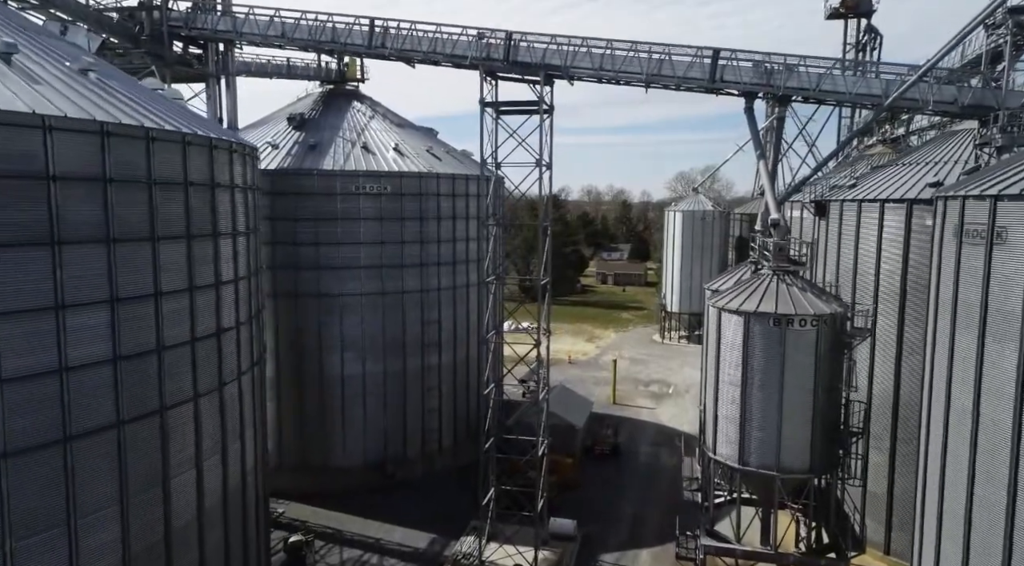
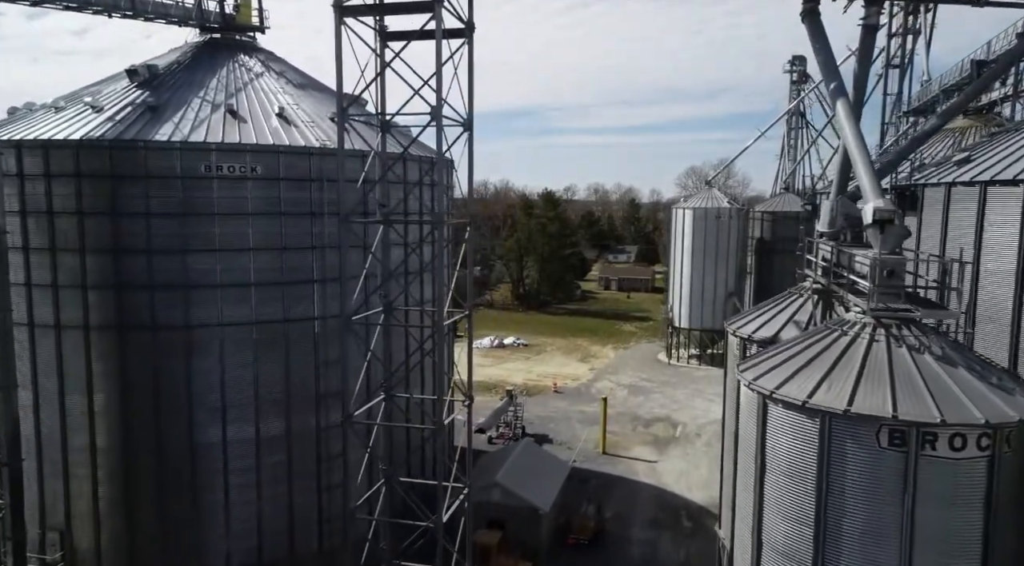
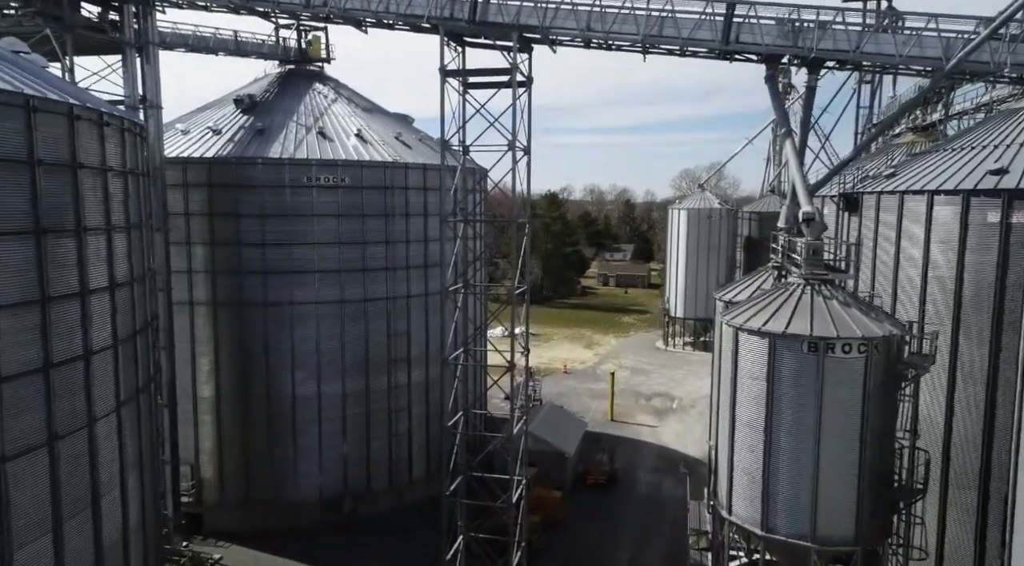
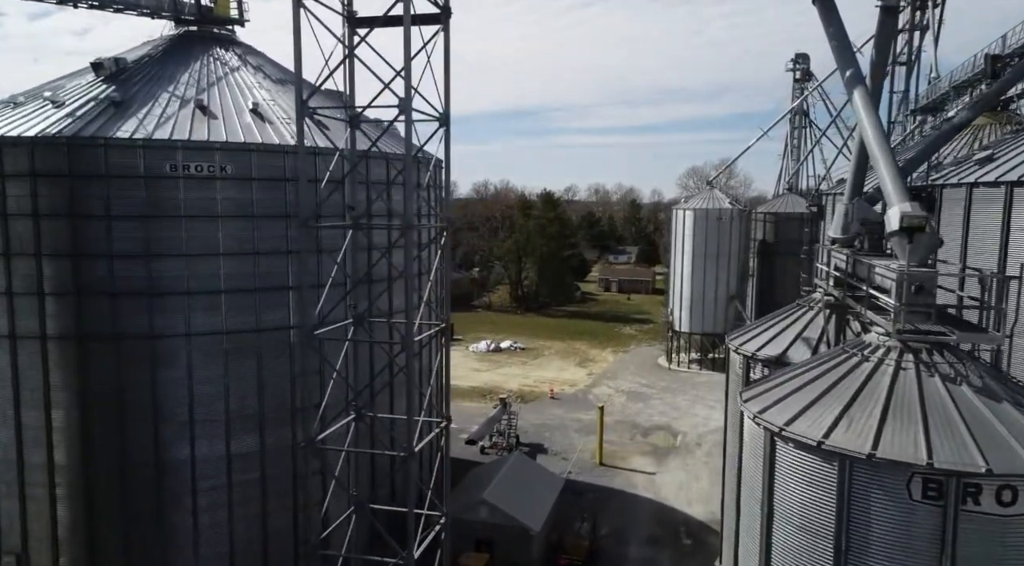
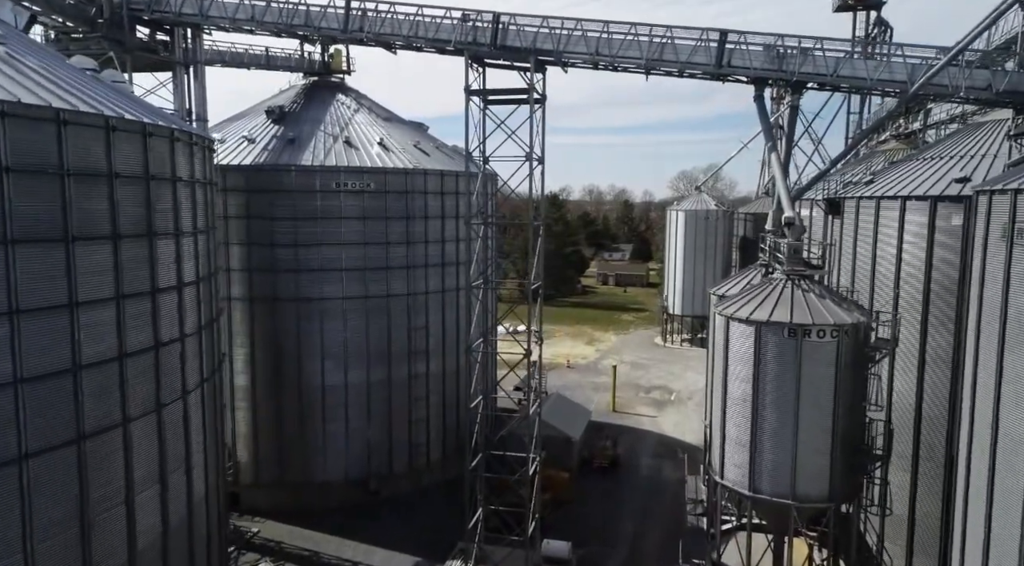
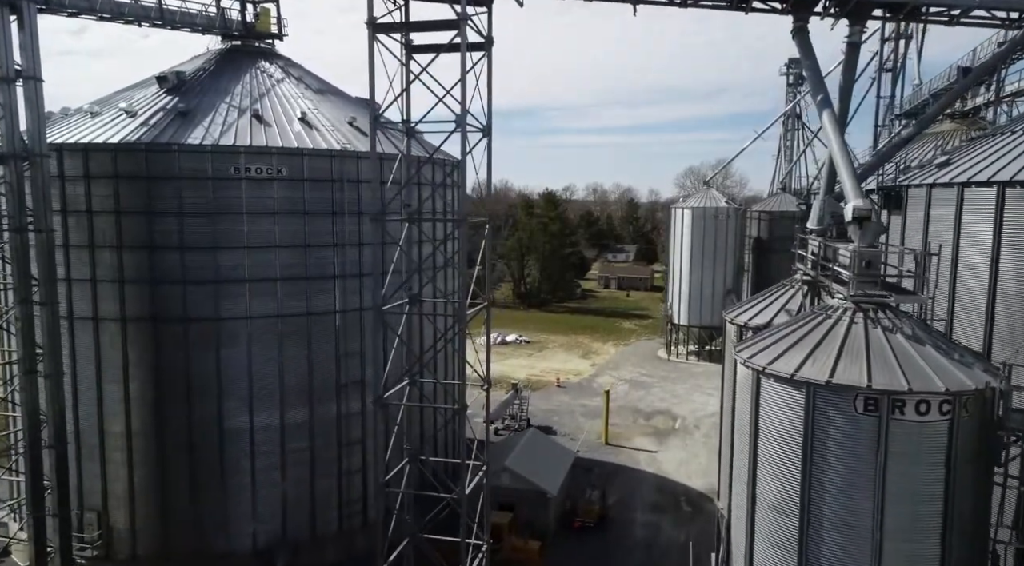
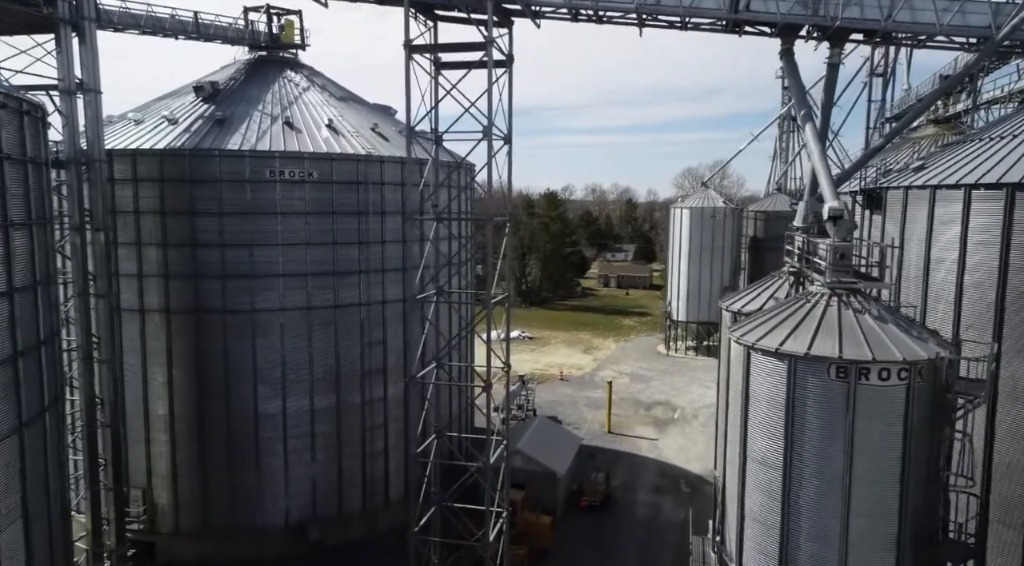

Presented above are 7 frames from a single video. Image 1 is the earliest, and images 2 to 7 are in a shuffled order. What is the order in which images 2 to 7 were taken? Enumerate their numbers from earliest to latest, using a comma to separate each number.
5, 3, 7, 6, 2, 4
